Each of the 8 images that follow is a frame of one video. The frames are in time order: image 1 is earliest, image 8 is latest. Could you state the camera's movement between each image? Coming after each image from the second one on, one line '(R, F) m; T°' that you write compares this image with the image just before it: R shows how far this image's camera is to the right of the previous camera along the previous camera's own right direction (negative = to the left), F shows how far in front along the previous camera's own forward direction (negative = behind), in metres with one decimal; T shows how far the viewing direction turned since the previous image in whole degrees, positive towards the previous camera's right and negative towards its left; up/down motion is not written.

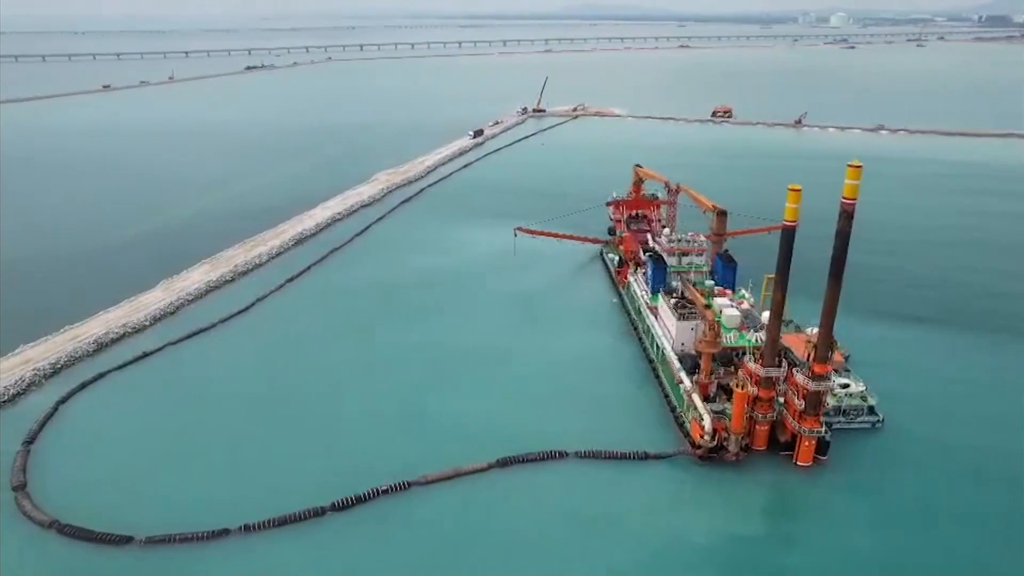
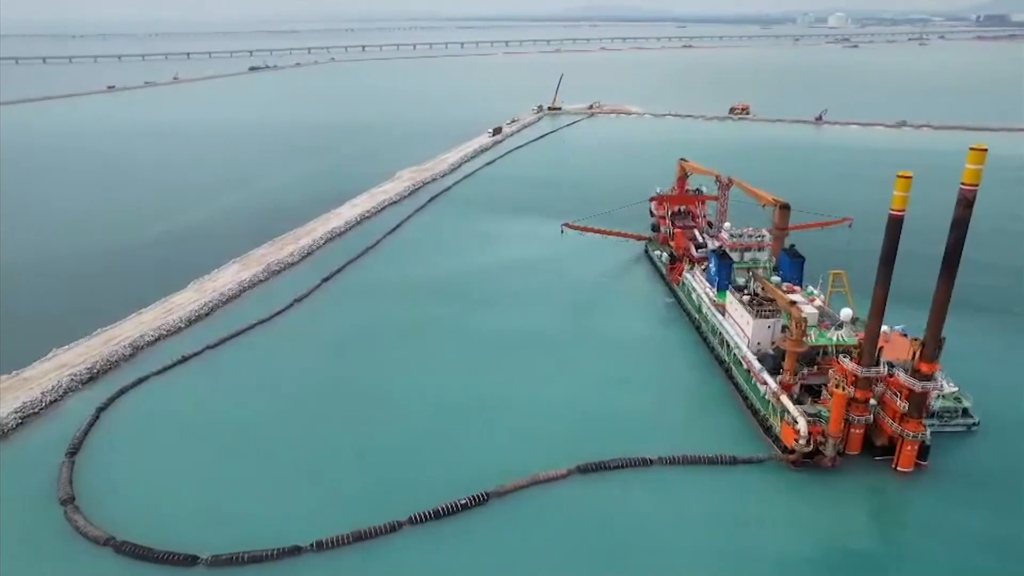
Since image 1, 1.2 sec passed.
(-1.0, +0.5) m; 0°
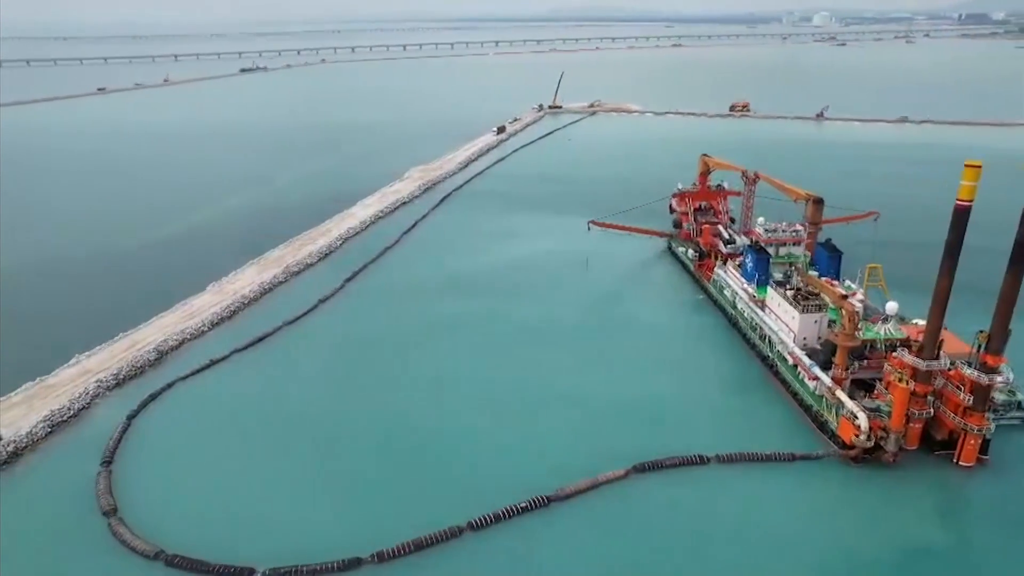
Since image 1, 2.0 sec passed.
(-0.7, +0.2) m; +1°
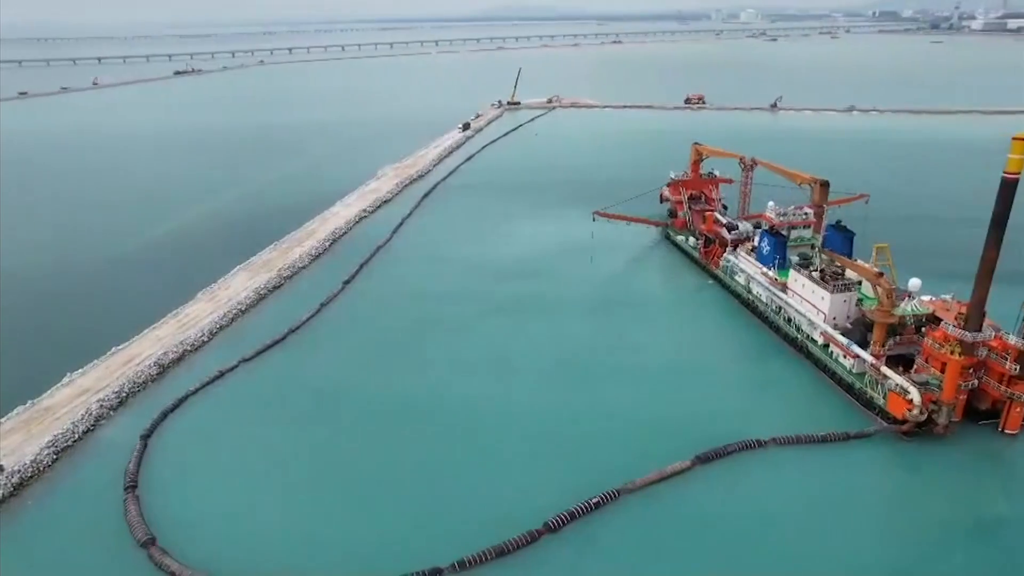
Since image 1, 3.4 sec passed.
(-1.2, +0.4) m; +5°
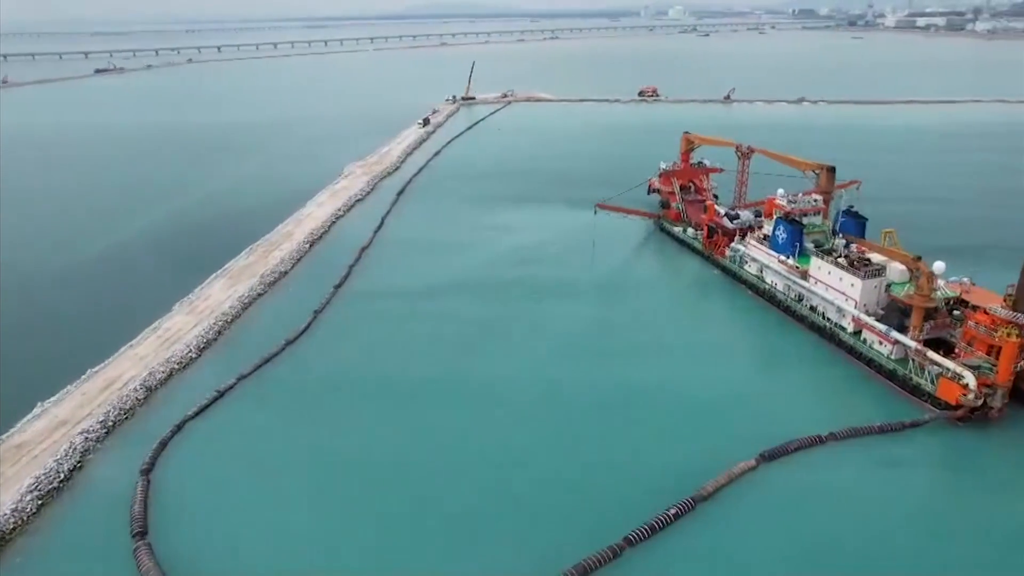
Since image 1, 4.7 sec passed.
(-1.1, +0.7) m; +5°
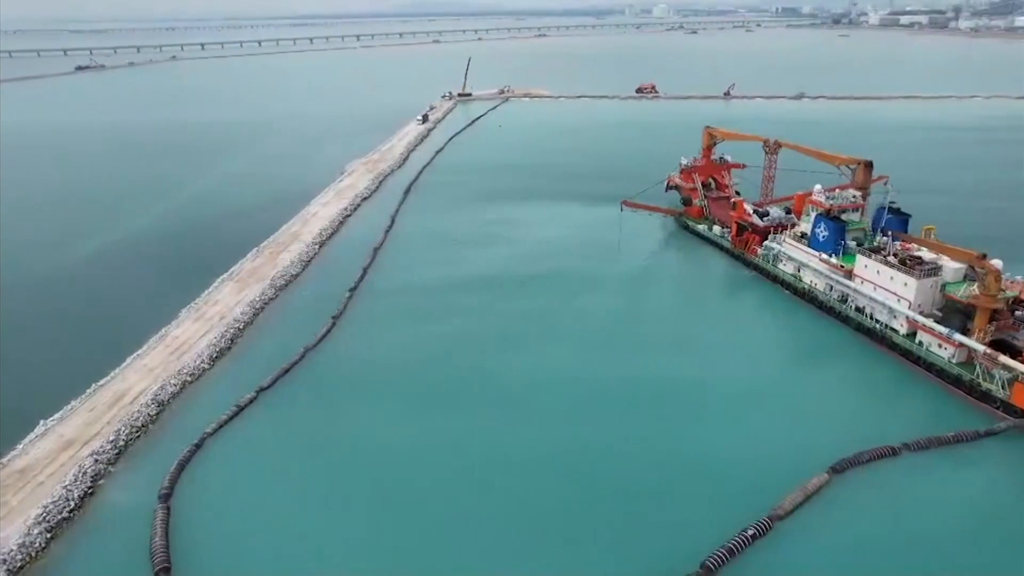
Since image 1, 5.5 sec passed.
(-0.7, +0.6) m; +1°
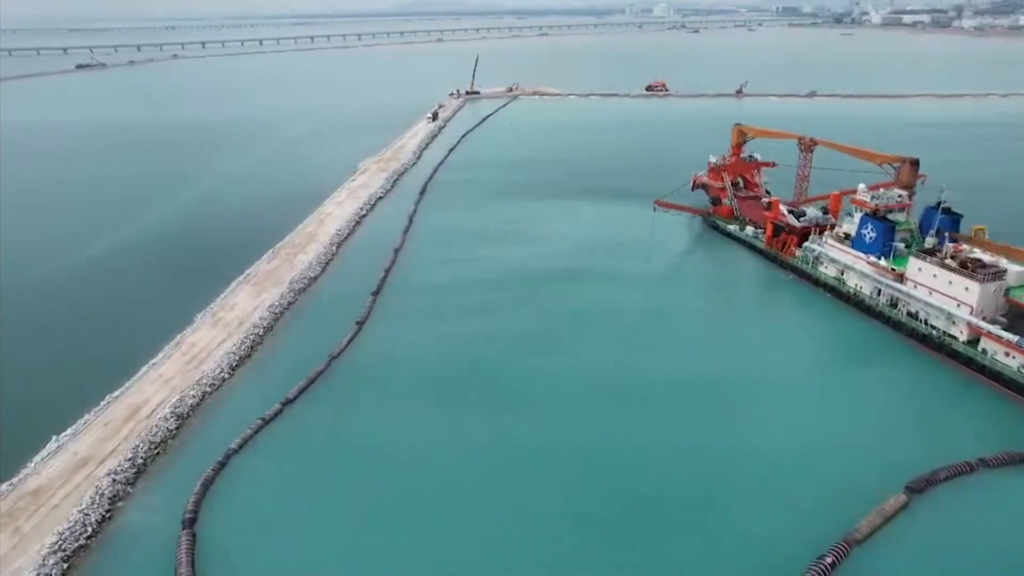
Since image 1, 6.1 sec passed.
(-0.5, +0.5) m; 0°
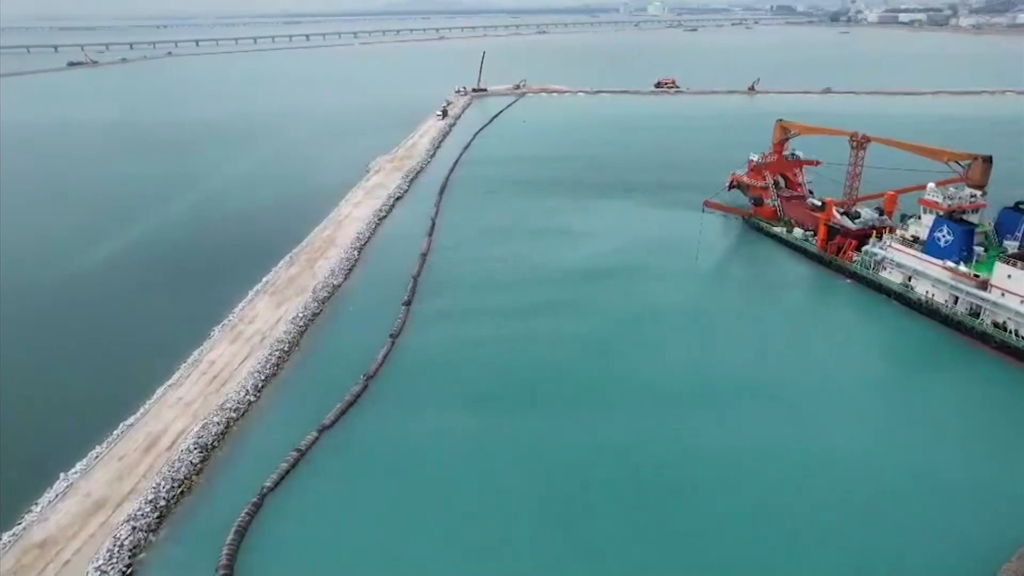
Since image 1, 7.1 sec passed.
(-0.7, +0.8) m; +1°
